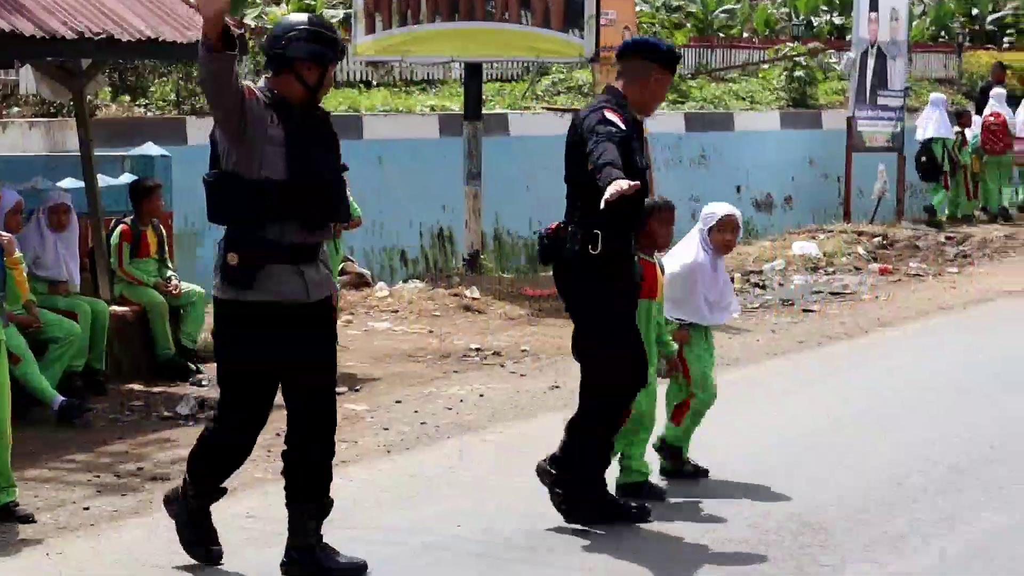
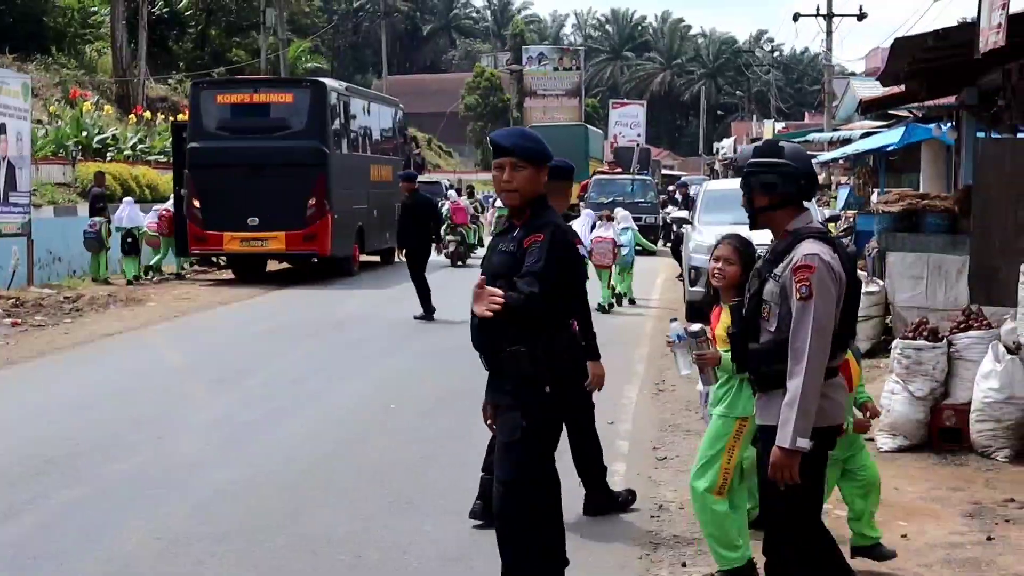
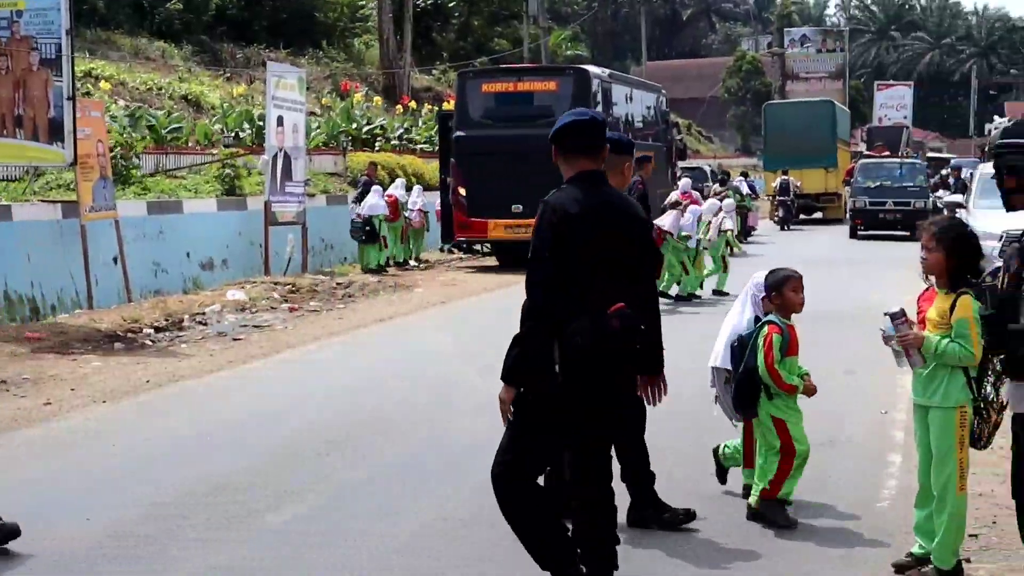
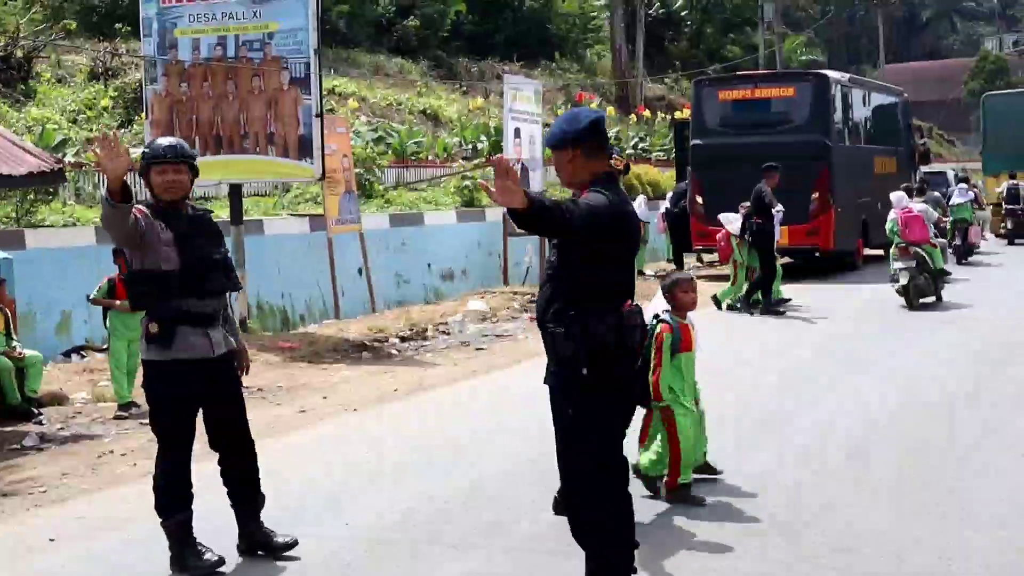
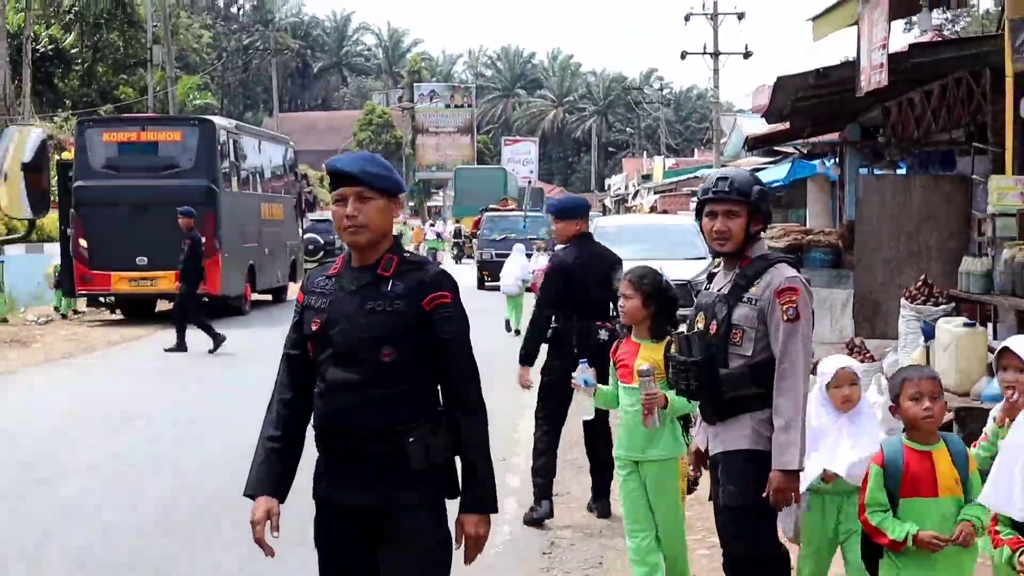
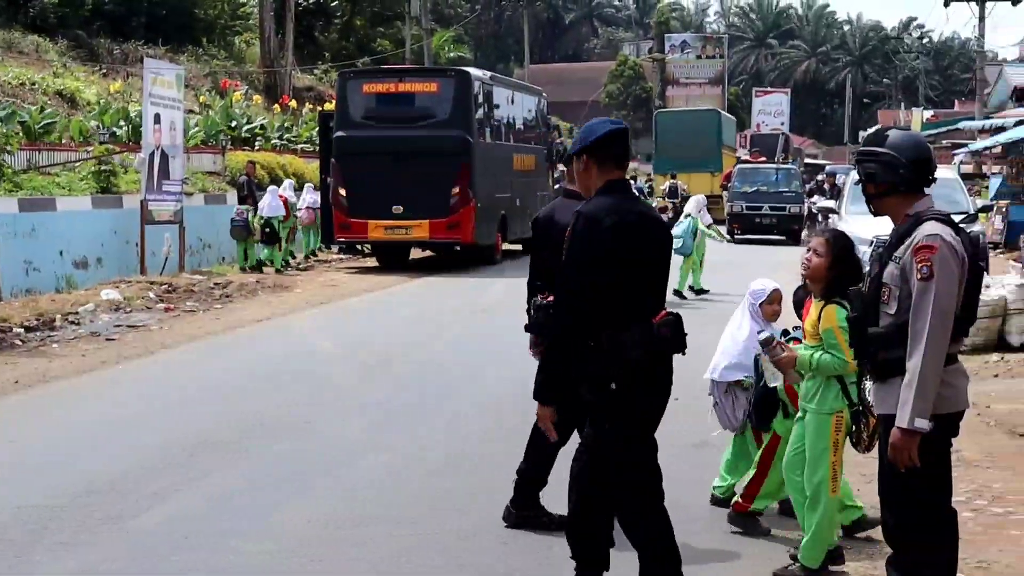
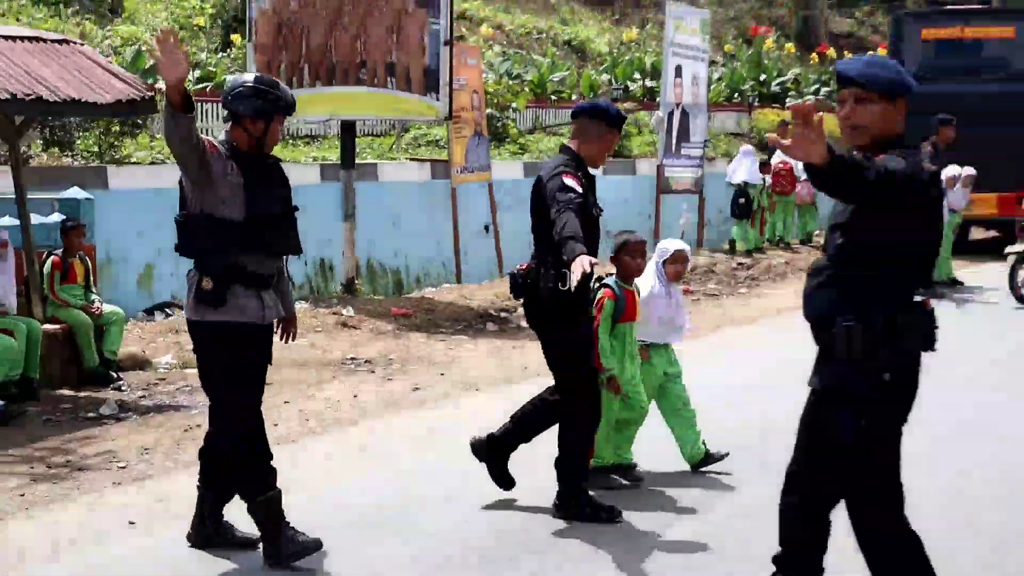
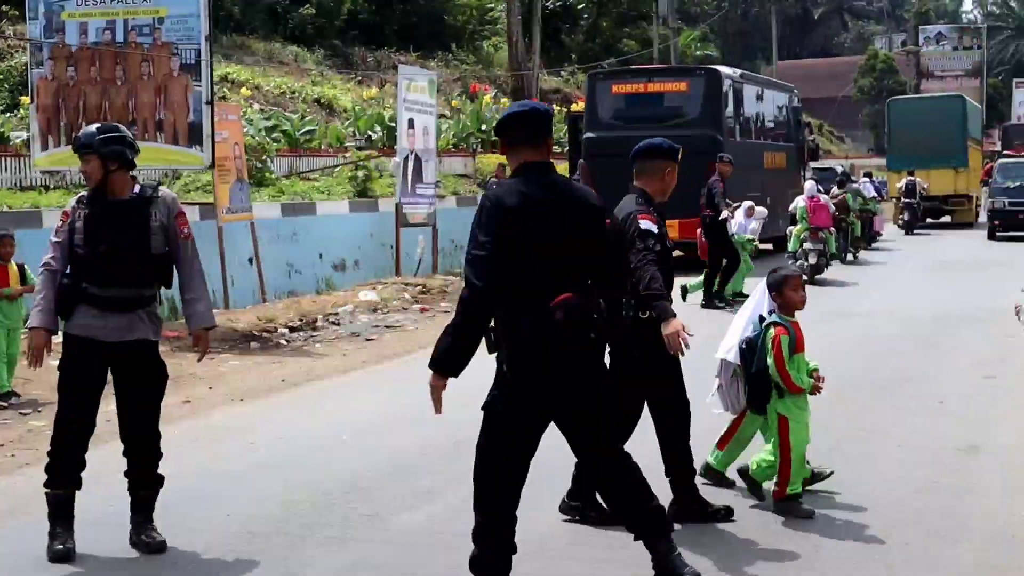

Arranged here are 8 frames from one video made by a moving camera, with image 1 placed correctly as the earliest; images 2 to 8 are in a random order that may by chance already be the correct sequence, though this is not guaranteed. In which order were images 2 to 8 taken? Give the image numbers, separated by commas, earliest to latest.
7, 4, 8, 3, 6, 2, 5
